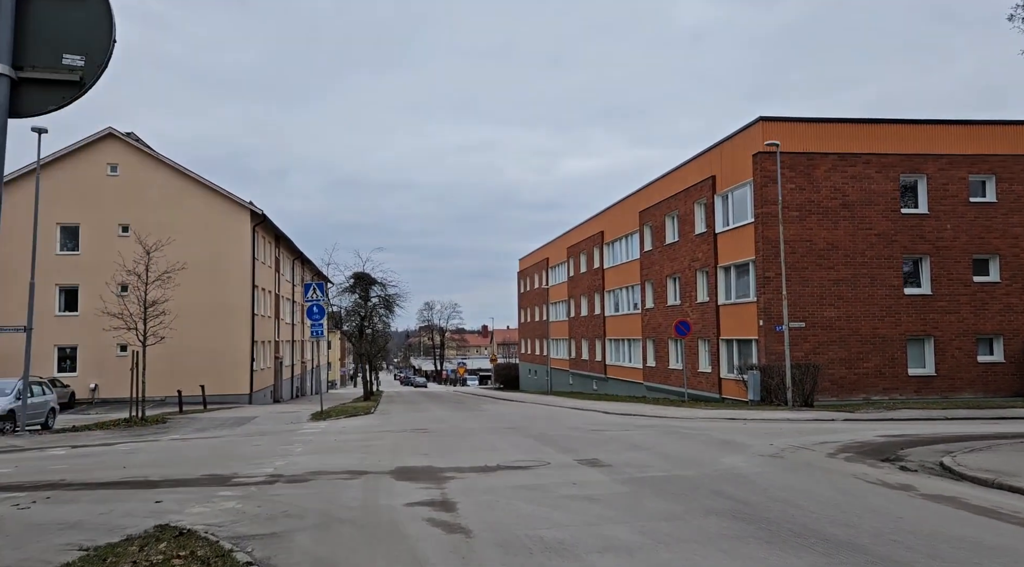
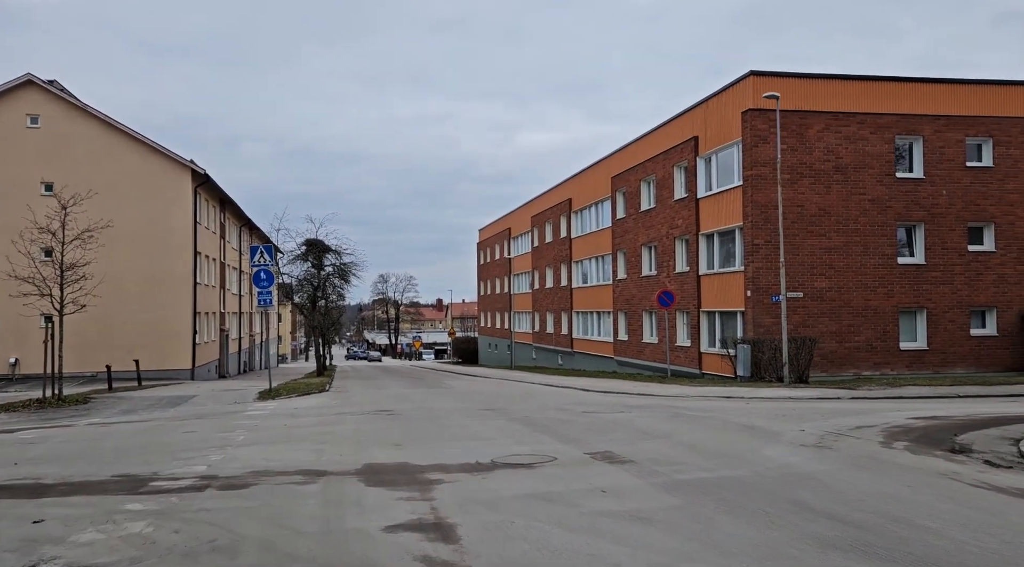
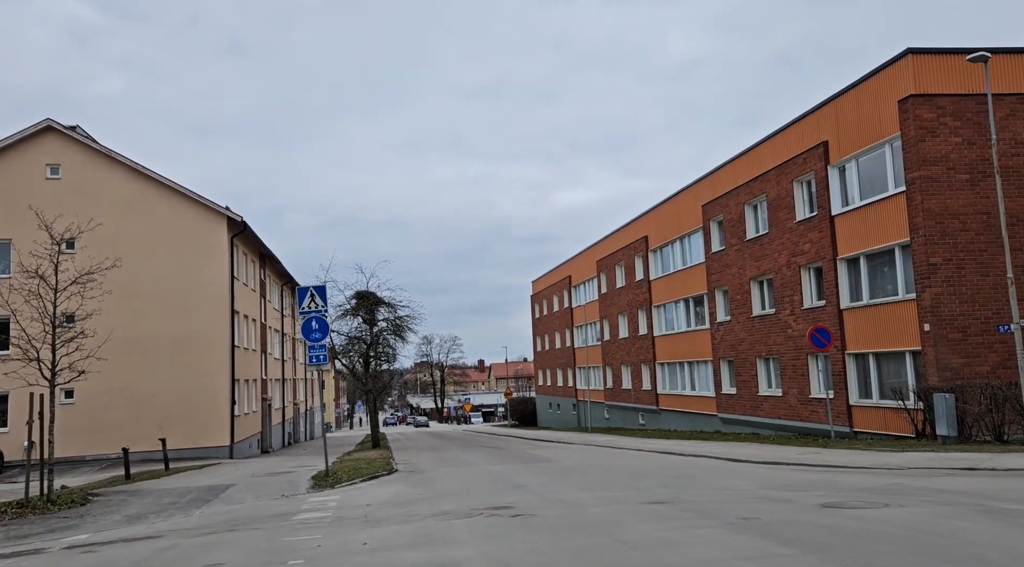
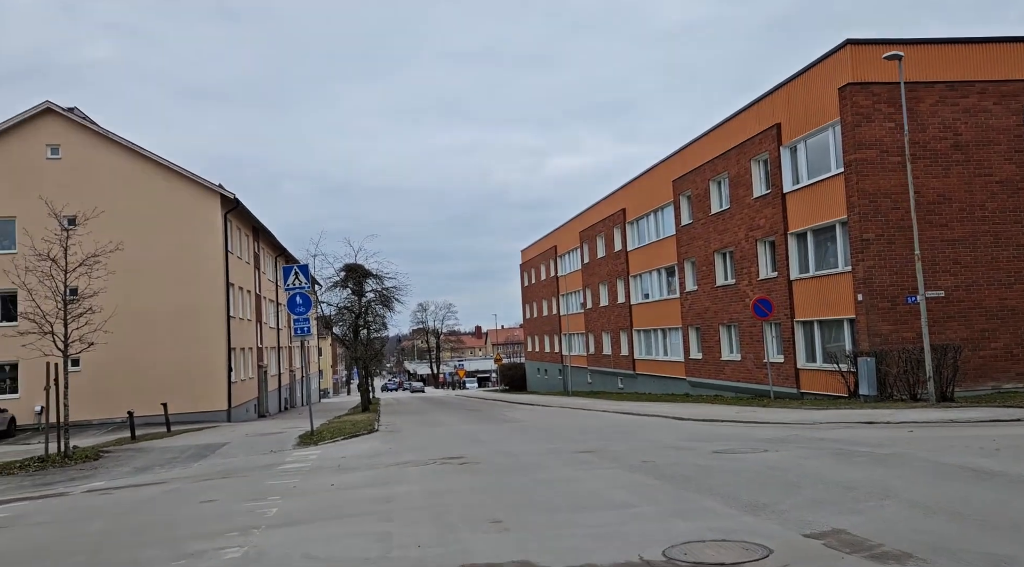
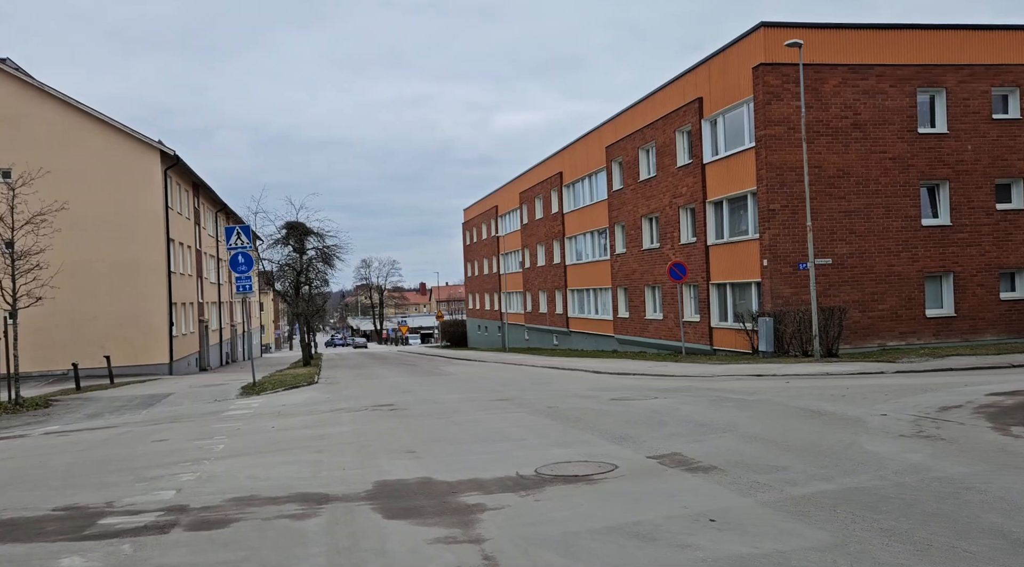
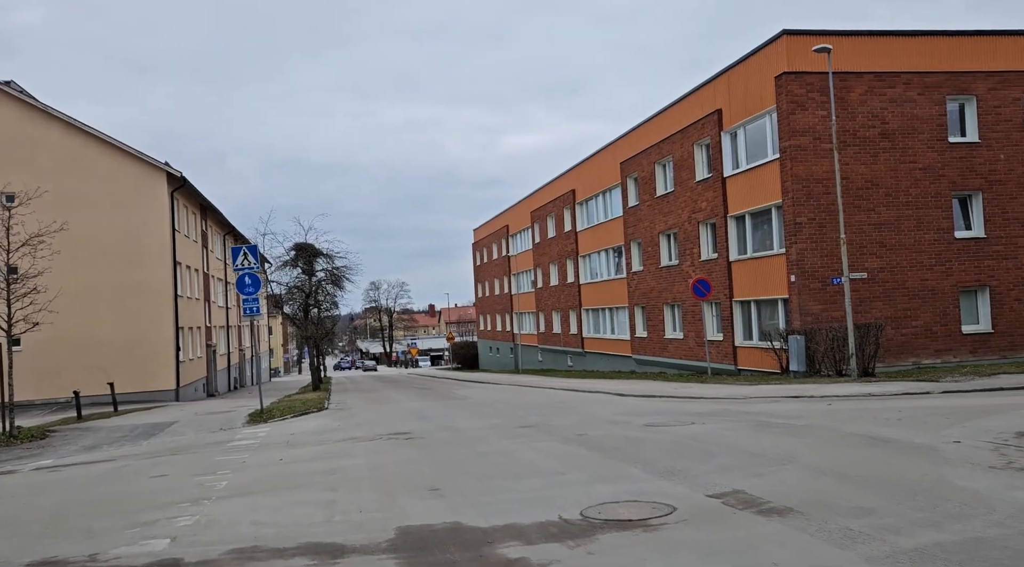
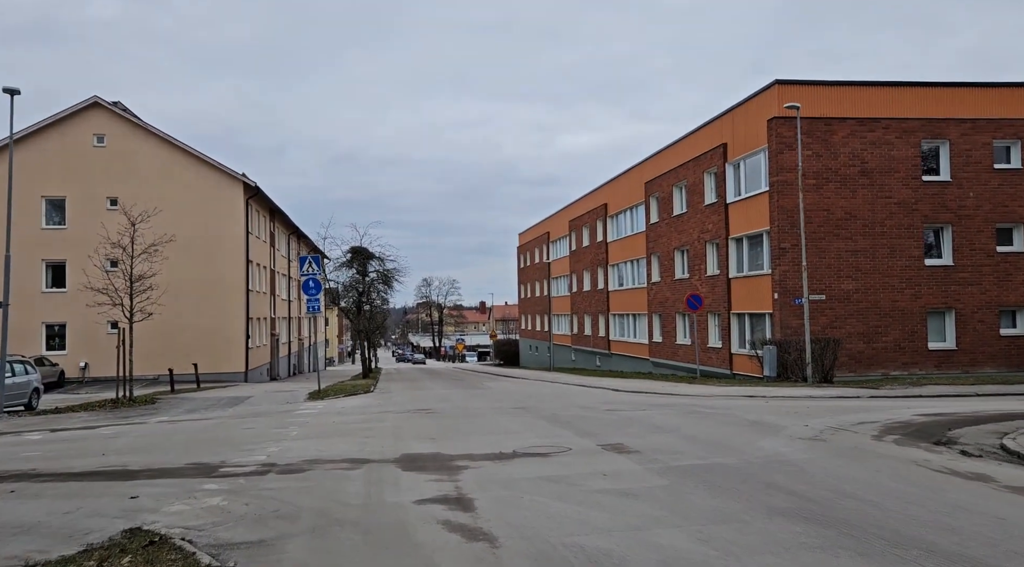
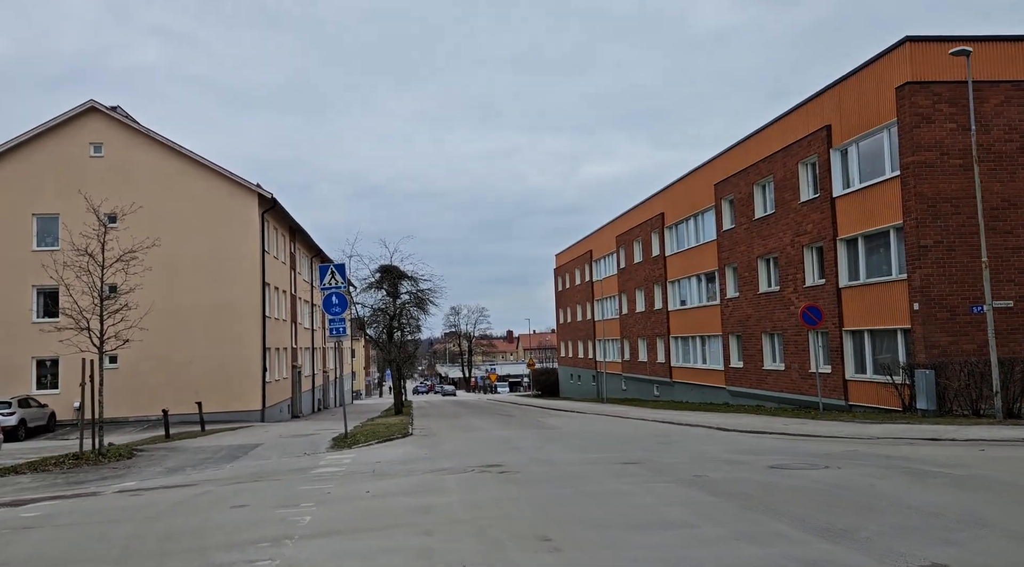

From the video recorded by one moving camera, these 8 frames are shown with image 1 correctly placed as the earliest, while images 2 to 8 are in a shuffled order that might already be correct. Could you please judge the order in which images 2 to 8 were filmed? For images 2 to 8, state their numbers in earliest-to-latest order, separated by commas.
7, 2, 5, 6, 4, 8, 3
